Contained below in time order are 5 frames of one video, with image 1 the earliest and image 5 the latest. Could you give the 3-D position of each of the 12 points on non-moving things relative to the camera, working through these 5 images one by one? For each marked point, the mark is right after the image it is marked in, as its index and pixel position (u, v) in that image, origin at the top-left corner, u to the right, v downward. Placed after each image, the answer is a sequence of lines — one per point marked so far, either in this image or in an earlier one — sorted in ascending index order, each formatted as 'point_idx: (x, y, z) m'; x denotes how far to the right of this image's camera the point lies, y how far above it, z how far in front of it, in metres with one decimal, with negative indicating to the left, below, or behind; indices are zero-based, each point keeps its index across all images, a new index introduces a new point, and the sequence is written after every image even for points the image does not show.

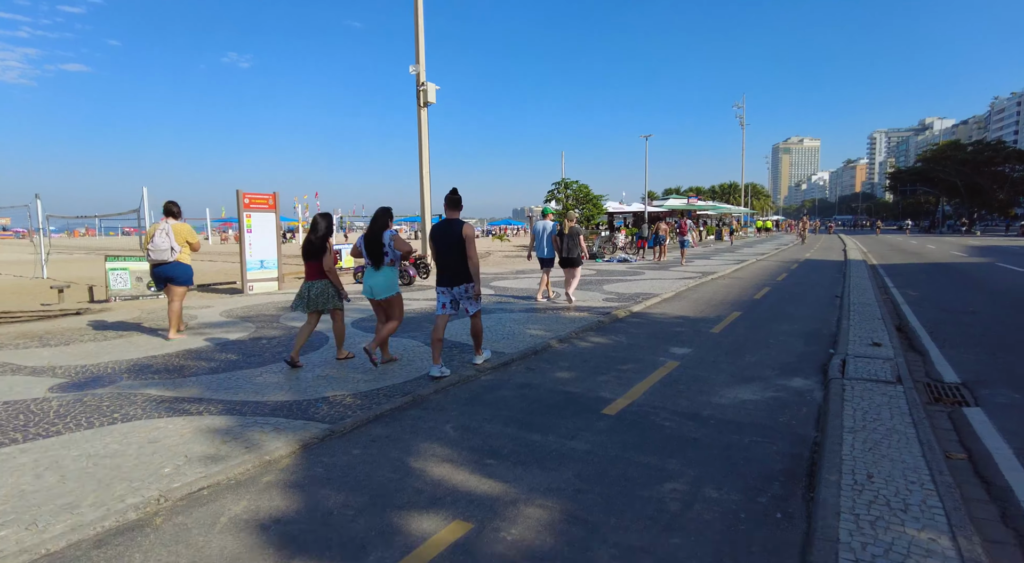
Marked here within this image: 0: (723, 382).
0: (+2.1, -1.0, +5.3) m
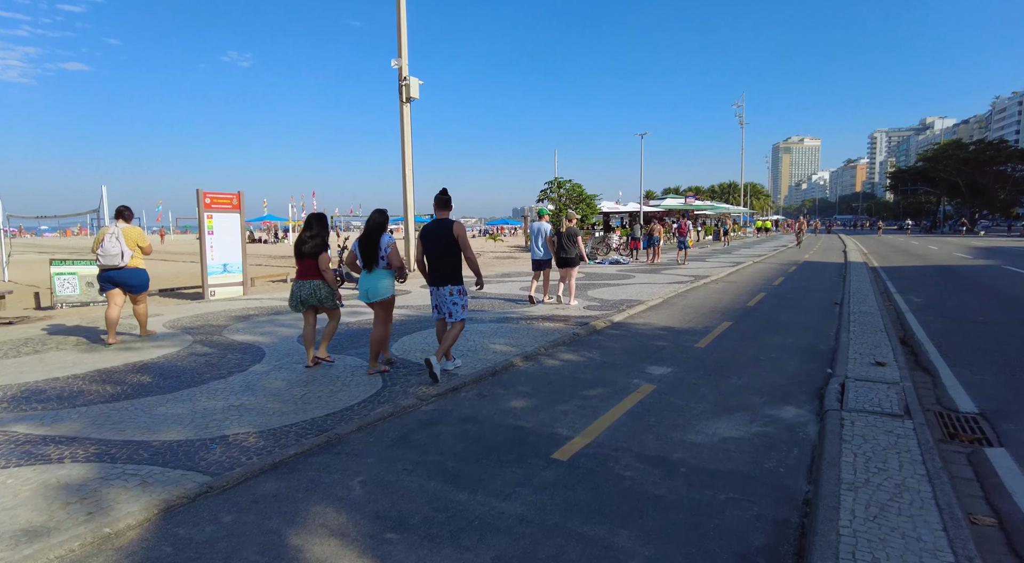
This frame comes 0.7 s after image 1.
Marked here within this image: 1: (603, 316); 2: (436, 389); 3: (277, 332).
0: (+1.6, -1.1, +4.6) m
1: (+1.5, -0.6, +8.9) m
2: (-0.7, -1.0, +5.0) m
3: (-3.3, -0.7, +7.6) m
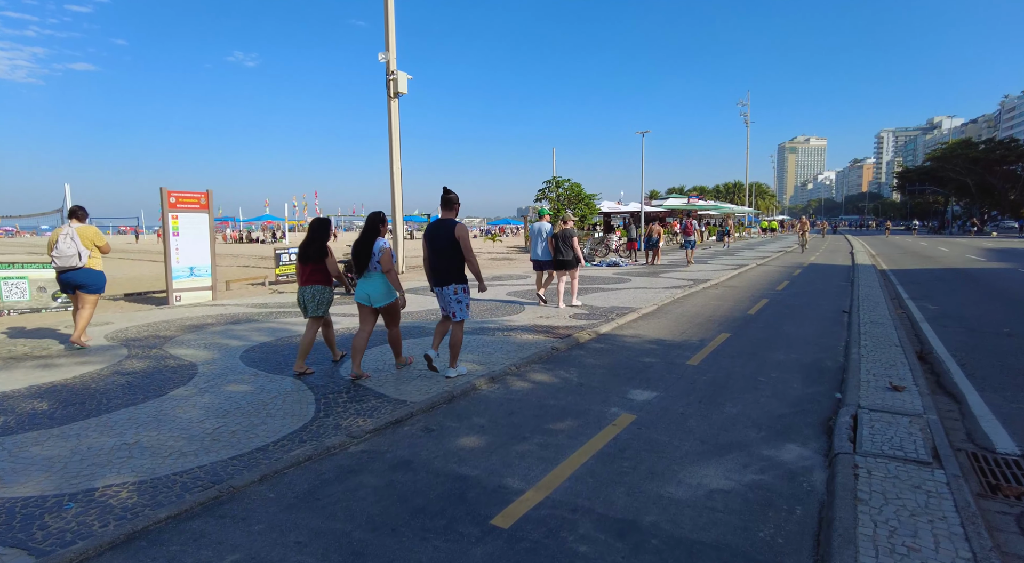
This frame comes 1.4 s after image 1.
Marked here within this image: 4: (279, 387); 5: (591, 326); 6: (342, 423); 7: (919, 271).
0: (+1.2, -1.2, +3.9) m
1: (+1.1, -0.7, +8.1) m
2: (-1.1, -1.1, +4.2) m
3: (-3.6, -0.8, +6.9) m
4: (-2.1, -1.0, +5.0) m
5: (+1.2, -0.7, +8.1) m
6: (-1.3, -1.1, +4.2) m
7: (+13.2, +0.3, +17.7) m
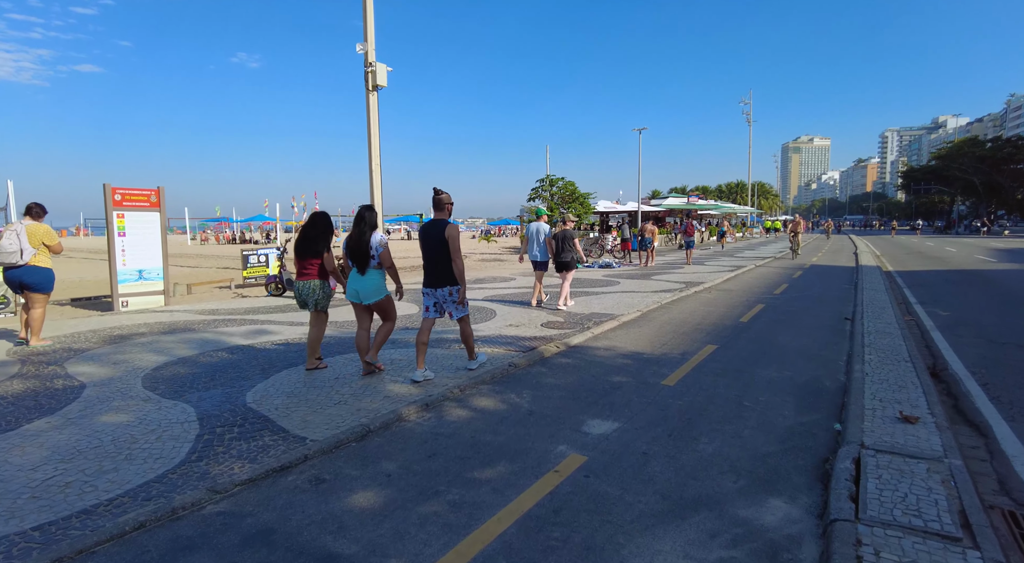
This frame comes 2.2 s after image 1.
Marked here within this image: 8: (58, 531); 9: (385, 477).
0: (+0.7, -1.3, +3.0) m
1: (+0.6, -0.7, +7.3) m
2: (-1.6, -1.1, +3.4) m
3: (-4.1, -0.9, +6.1) m
4: (-2.7, -1.0, +4.2) m
5: (+0.7, -0.7, +7.3) m
6: (-1.8, -1.2, +3.4) m
7: (+12.8, +0.3, +16.8) m
8: (-2.2, -1.2, +2.7) m
9: (-0.8, -1.2, +3.4) m
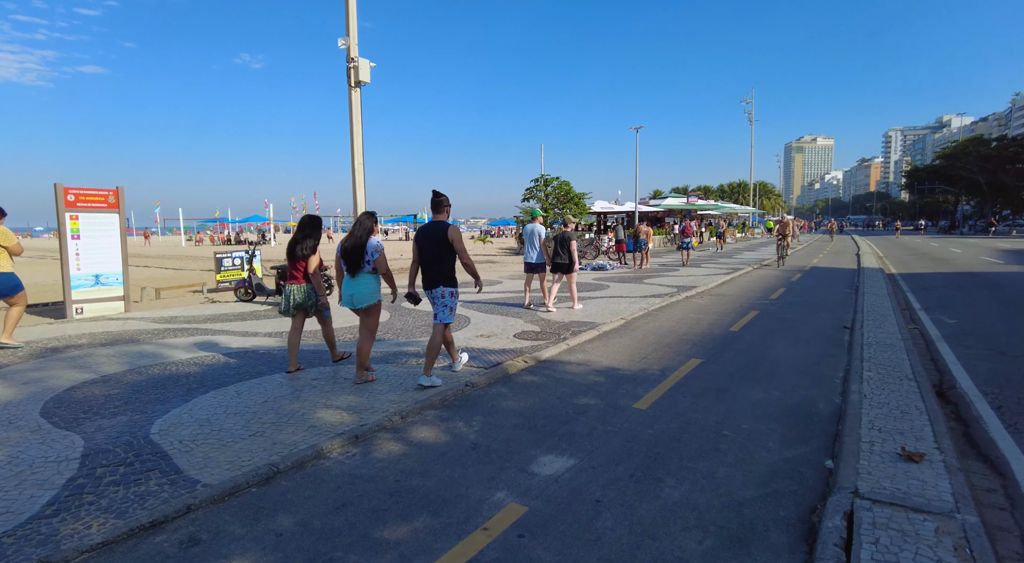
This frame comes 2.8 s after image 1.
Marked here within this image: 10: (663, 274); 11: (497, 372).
0: (+0.3, -1.4, +2.4) m
1: (+0.2, -0.8, +6.7) m
2: (-2.0, -1.2, +2.8) m
3: (-4.6, -1.0, +5.5) m
4: (-3.1, -1.1, +3.6) m
5: (+0.3, -0.8, +6.7) m
6: (-2.3, -1.2, +2.8) m
7: (+12.4, +0.2, +16.1) m
8: (-2.6, -1.3, +2.1) m
9: (-1.2, -1.3, +2.8) m
10: (+4.7, +0.2, +17.0) m
11: (-0.2, -0.9, +5.6) m
